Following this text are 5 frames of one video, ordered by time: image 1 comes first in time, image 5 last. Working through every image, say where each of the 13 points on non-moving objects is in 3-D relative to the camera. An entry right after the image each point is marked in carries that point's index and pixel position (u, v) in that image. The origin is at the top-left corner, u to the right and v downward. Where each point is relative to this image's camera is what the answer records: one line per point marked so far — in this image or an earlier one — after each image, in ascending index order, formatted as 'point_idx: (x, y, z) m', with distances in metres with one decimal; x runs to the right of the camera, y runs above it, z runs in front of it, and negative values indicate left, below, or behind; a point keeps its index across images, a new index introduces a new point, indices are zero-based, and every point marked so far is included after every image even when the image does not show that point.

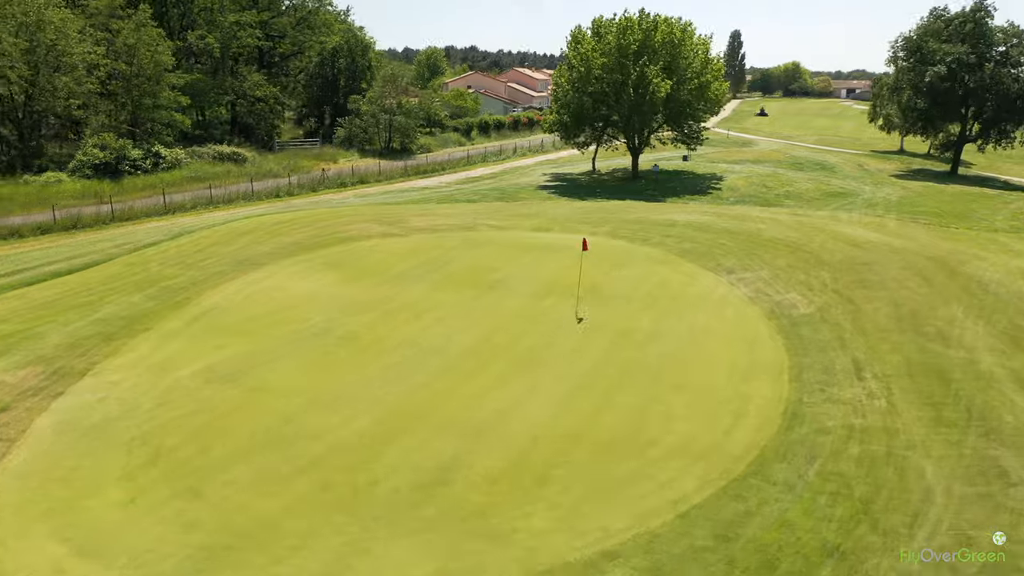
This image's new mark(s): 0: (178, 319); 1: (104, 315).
0: (-7.4, -0.6, +18.5) m
1: (-9.2, -0.5, +18.6) m
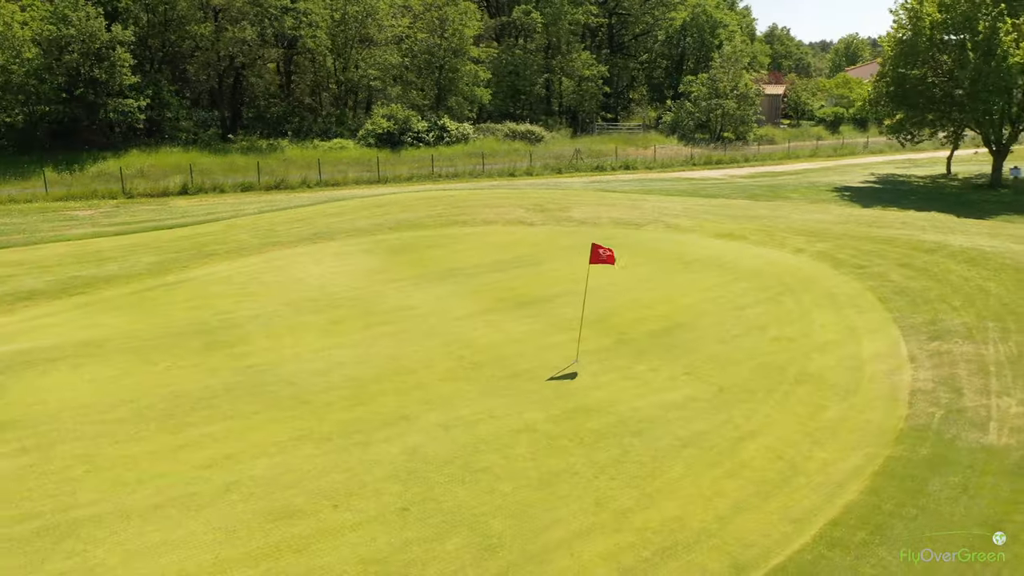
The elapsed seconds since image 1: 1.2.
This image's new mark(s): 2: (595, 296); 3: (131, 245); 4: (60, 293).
0: (-6.9, +0.1, +15.7) m
1: (-8.3, +0.4, +16.7) m
2: (+1.5, -0.2, +14.8) m
3: (-8.7, +1.0, +19.0) m
4: (-8.1, -0.1, +15.0) m
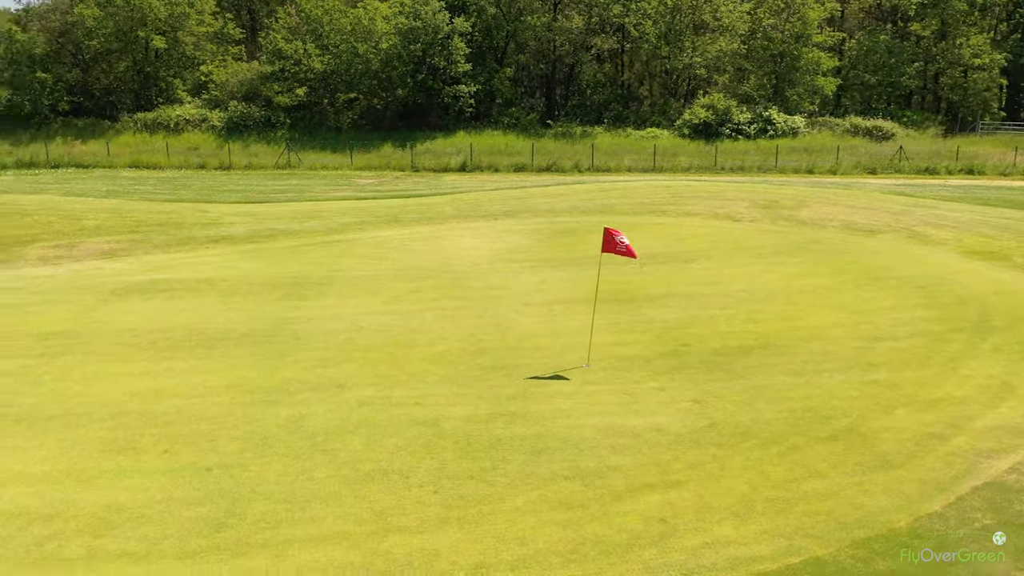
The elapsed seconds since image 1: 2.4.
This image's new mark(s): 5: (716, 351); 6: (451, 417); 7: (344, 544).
0: (-3.9, +1.0, +17.1) m
1: (-4.7, +1.4, +18.6) m
2: (+3.0, -0.2, +12.5) m
3: (-4.0, +2.0, +20.9) m
4: (-5.4, +1.0, +17.0) m
5: (+2.6, -0.8, +10.4) m
6: (-0.6, -1.3, +8.5) m
7: (-1.3, -1.9, +6.1) m
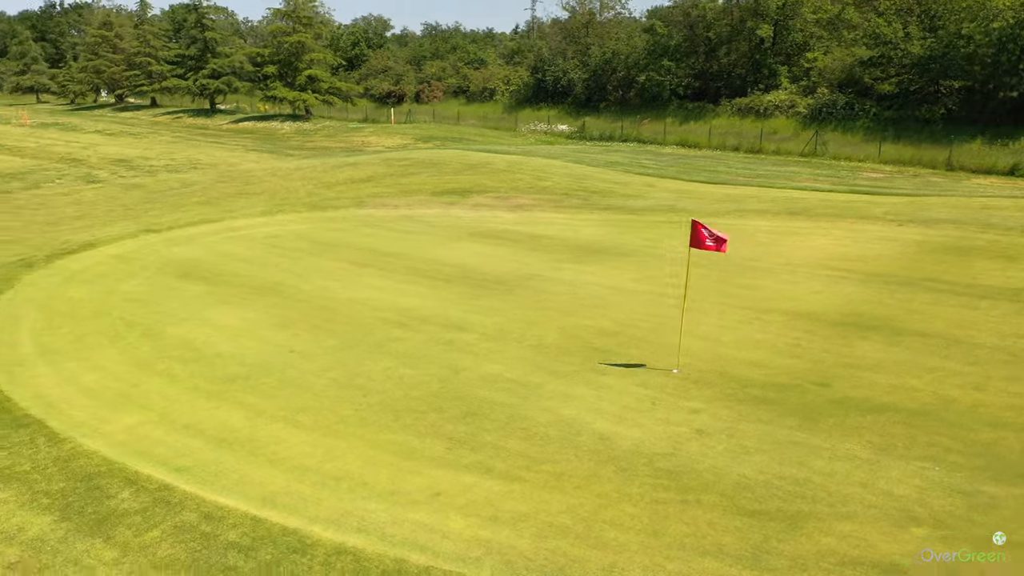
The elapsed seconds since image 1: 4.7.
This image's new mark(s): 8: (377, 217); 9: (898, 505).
0: (+3.9, +1.4, +17.3) m
1: (+4.5, +1.9, +18.9) m
2: (+5.1, -0.8, +9.3) m
3: (+6.7, +2.2, +20.0) m
4: (+2.8, +1.7, +18.3) m
5: (+3.3, -1.1, +8.2) m
6: (-0.3, -0.9, +9.1) m
7: (-2.6, -1.2, +8.0) m
8: (-3.0, +1.6, +18.3) m
9: (+2.9, -1.7, +6.2) m
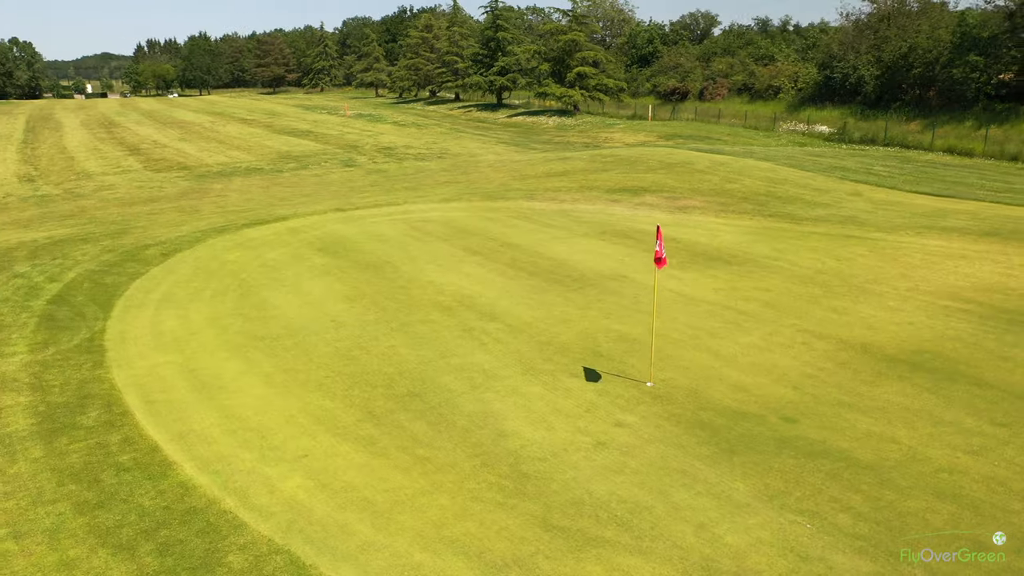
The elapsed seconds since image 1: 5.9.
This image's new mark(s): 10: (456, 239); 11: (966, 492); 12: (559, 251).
0: (+6.6, +1.0, +15.5) m
1: (+7.8, +1.4, +16.8) m
2: (+4.6, -1.2, +7.7) m
3: (+10.2, +1.5, +17.0) m
4: (+6.0, +1.4, +16.8) m
5: (+2.5, -1.3, +7.3) m
6: (-0.5, -0.8, +9.5) m
7: (-3.0, -0.9, +9.2) m
8: (+0.6, +1.8, +18.9) m
9: (+1.4, -1.8, +5.5) m
10: (-1.1, +0.9, +15.9) m
11: (+3.5, -1.6, +6.2) m
12: (+0.8, +0.7, +14.8) m
